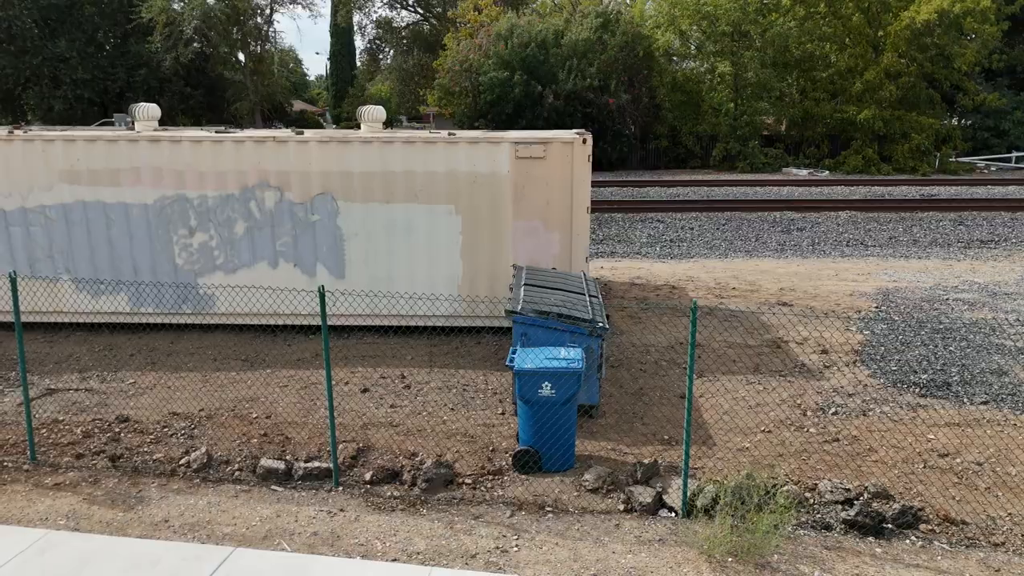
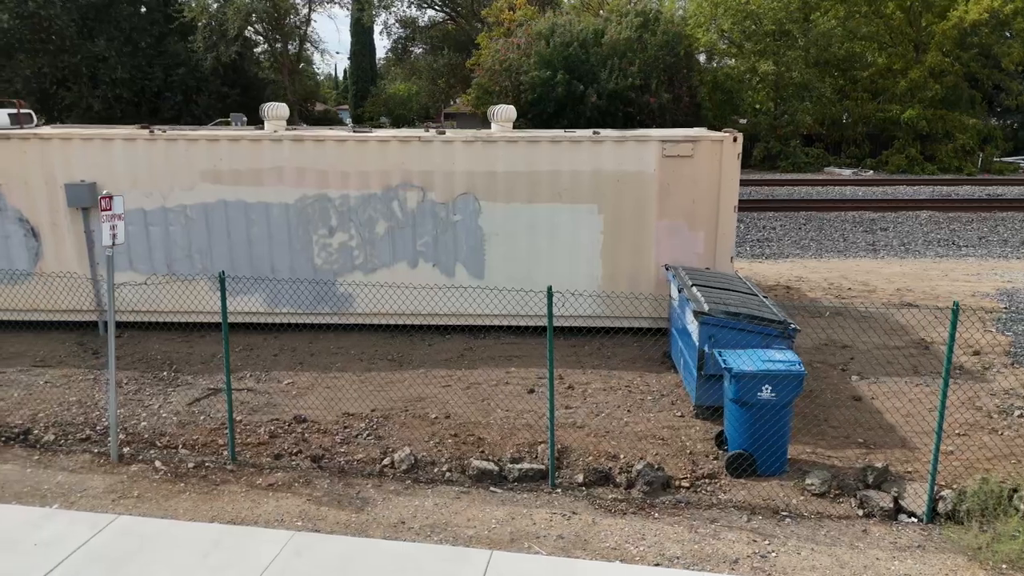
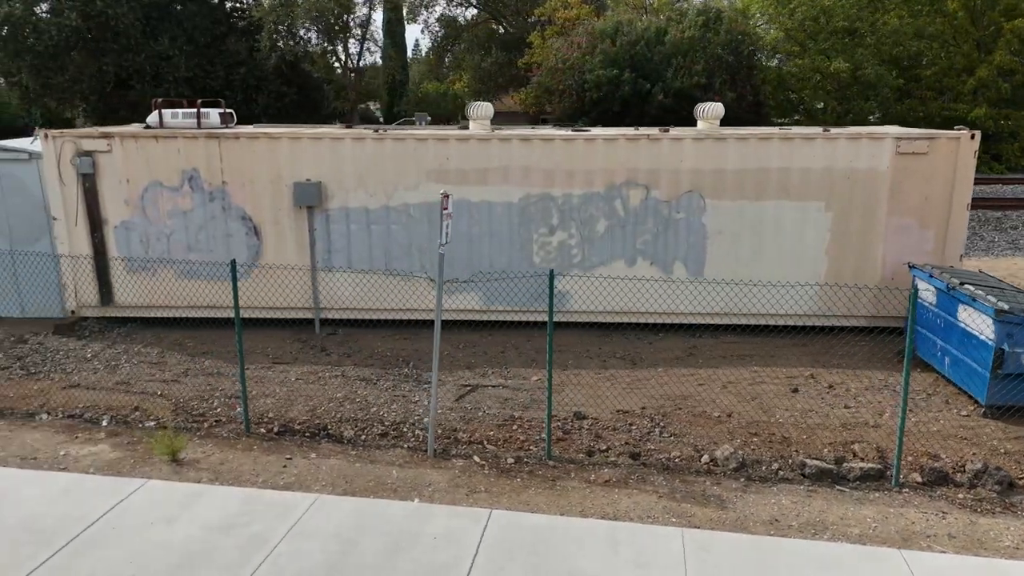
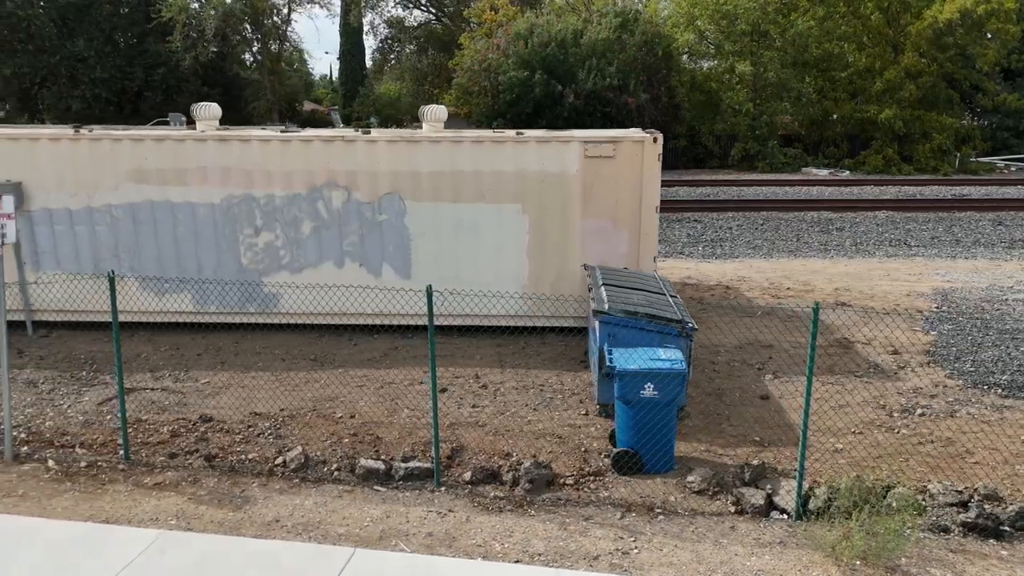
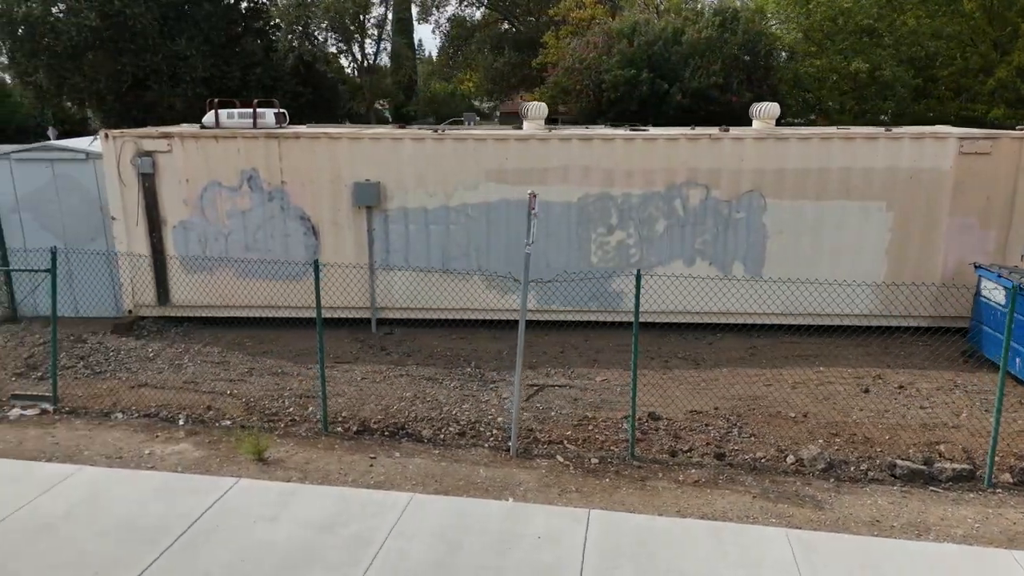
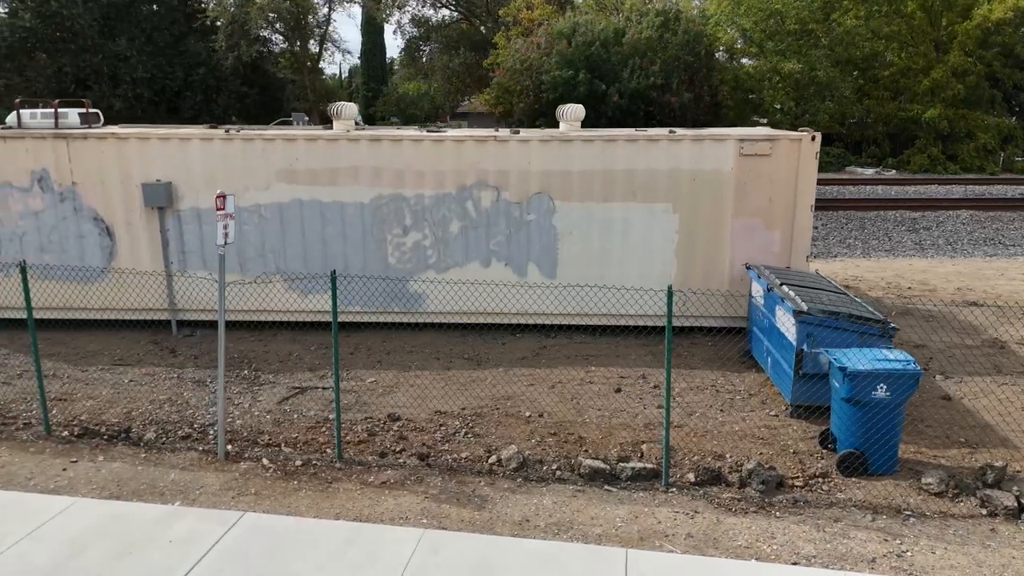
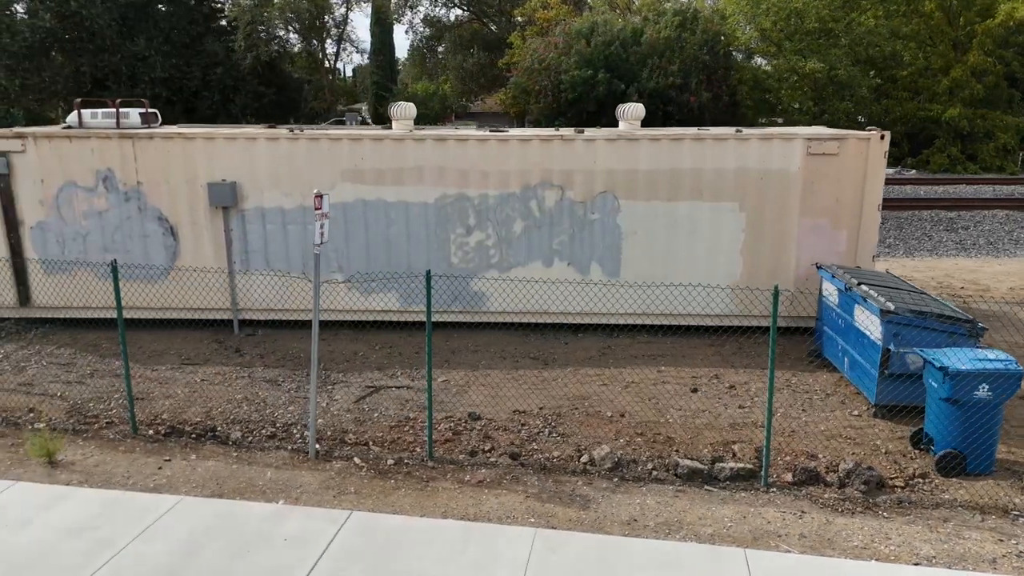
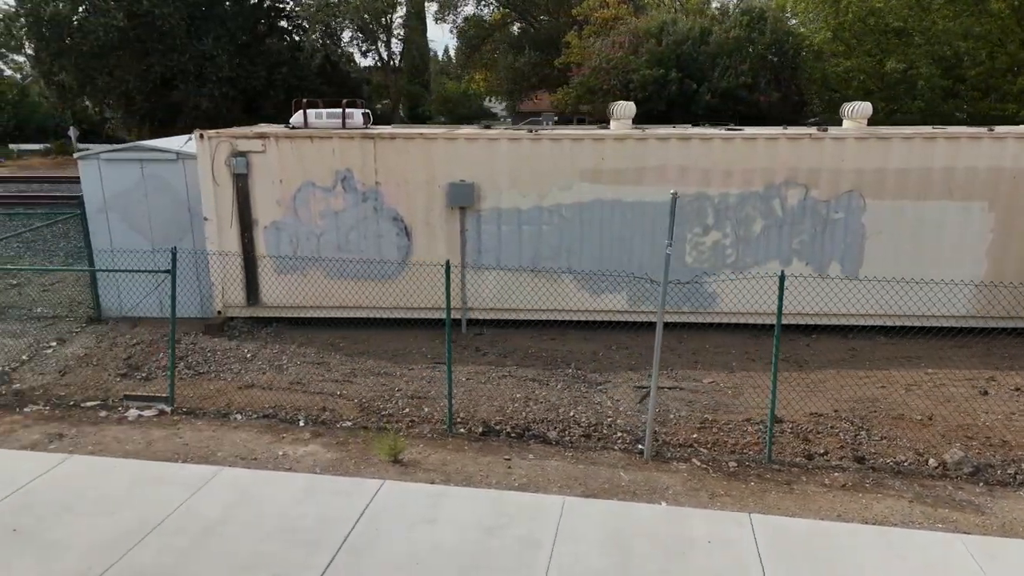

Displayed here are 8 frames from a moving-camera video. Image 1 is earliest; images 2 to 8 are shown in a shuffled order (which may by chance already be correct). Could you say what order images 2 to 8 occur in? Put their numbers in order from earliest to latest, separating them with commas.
4, 2, 6, 7, 3, 5, 8
